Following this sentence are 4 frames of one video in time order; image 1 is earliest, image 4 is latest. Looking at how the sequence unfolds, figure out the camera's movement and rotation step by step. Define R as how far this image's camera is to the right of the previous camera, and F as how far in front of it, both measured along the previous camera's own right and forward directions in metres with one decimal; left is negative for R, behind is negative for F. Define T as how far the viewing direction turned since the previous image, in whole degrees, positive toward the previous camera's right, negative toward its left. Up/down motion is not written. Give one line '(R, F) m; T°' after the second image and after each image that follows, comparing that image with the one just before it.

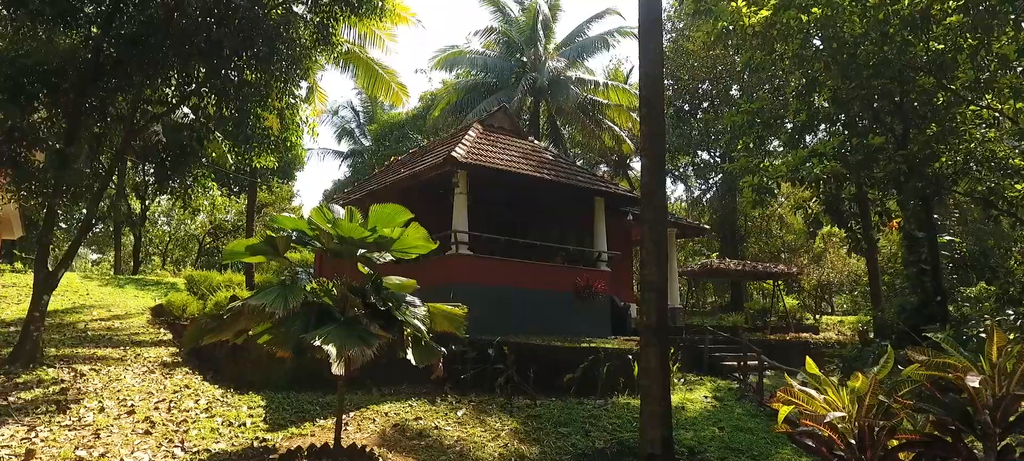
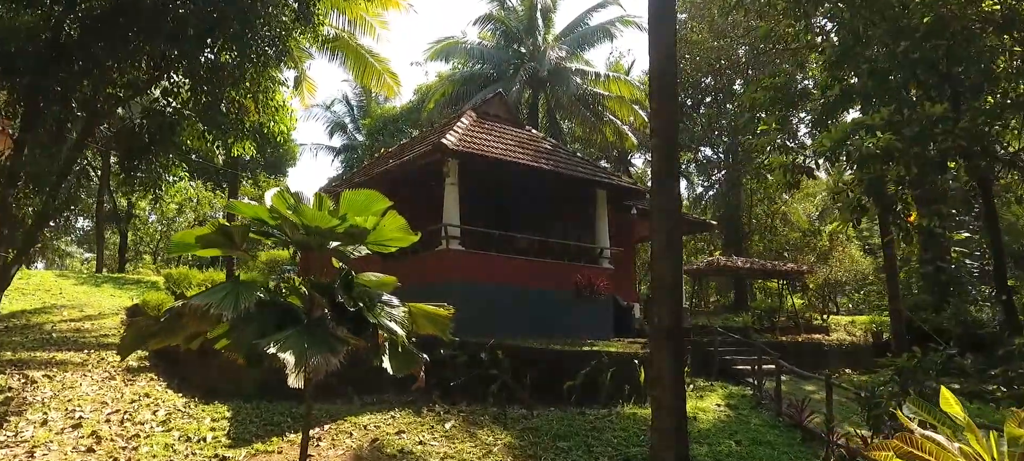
(+0.1, +0.8) m; 0°
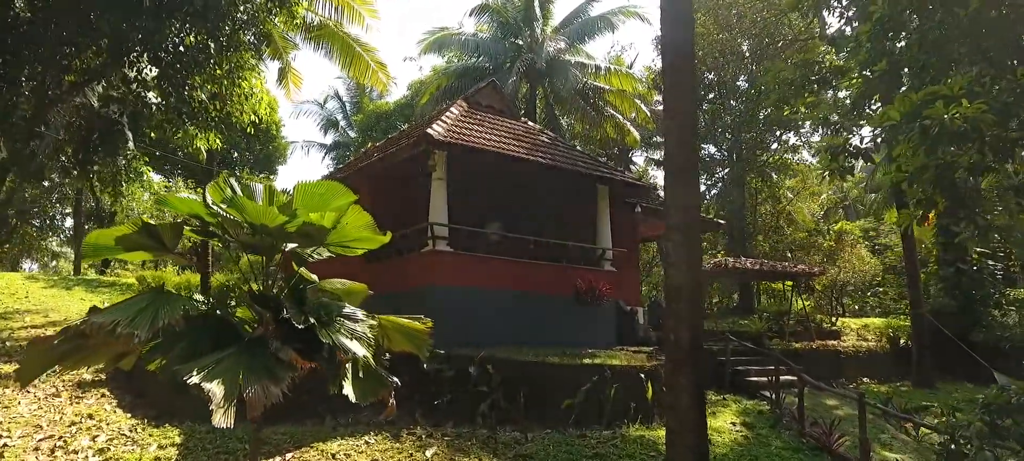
(+0.1, +0.9) m; 0°
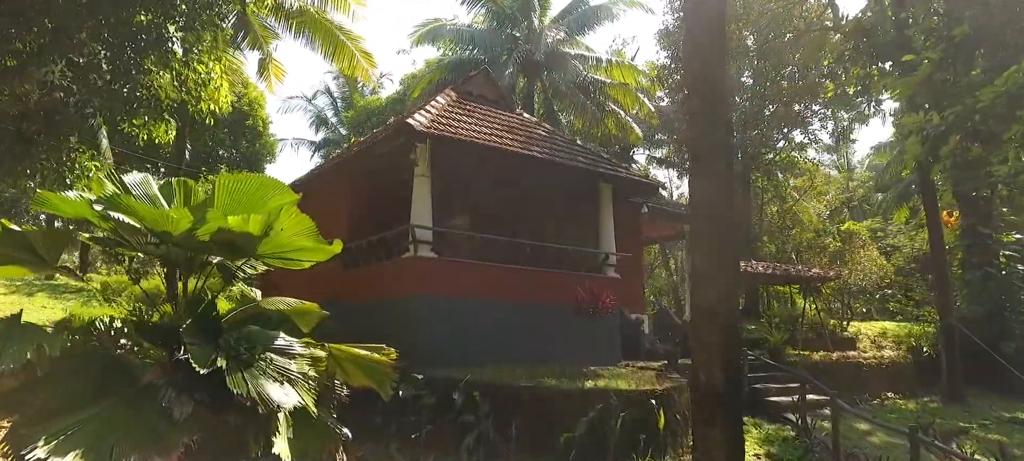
(+0.1, +1.1) m; 0°
